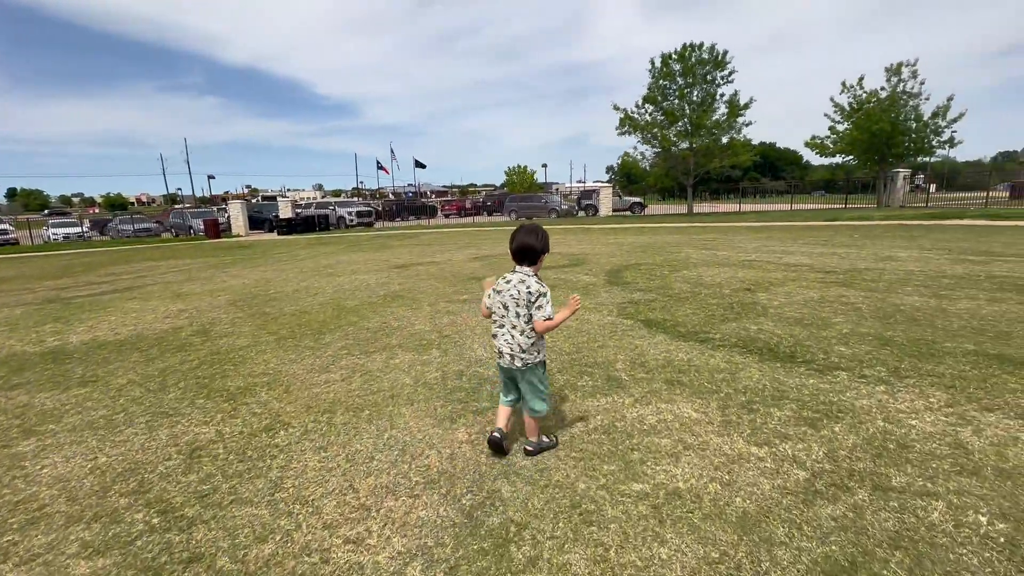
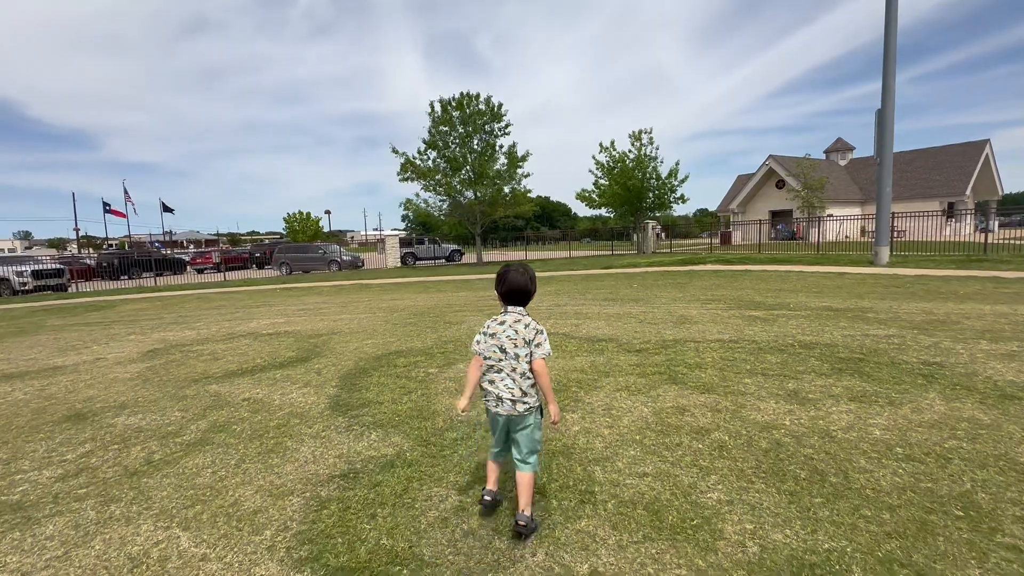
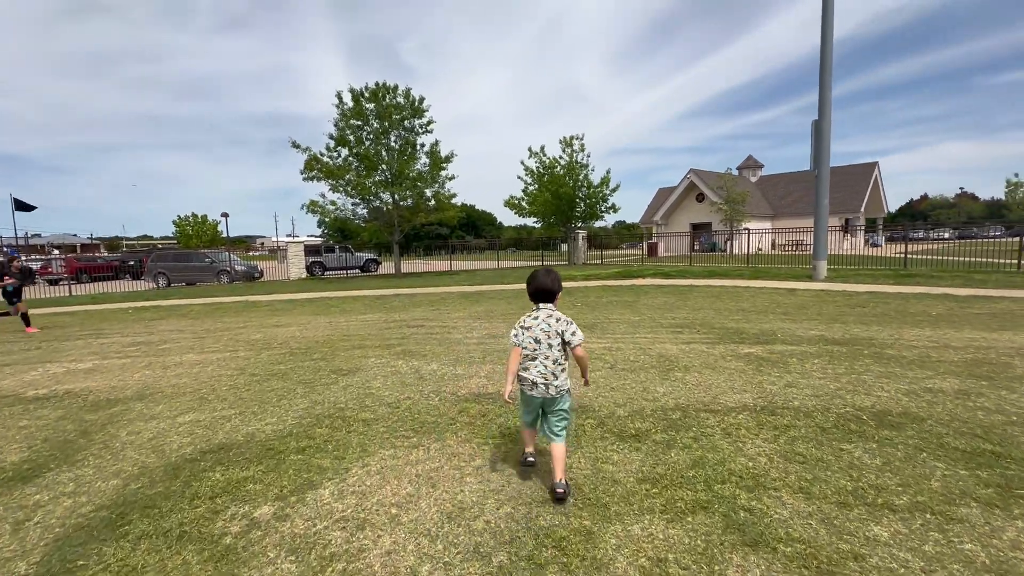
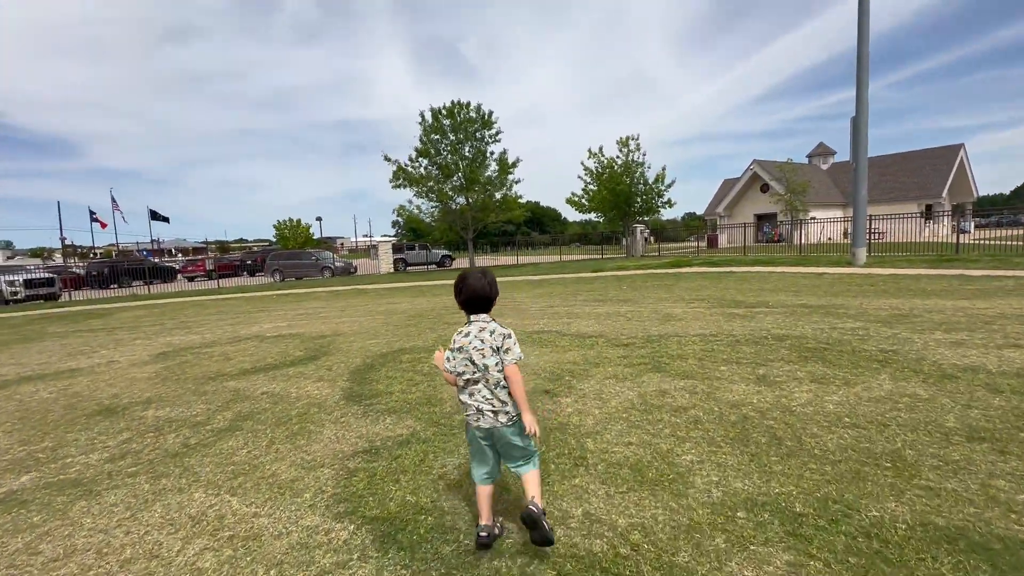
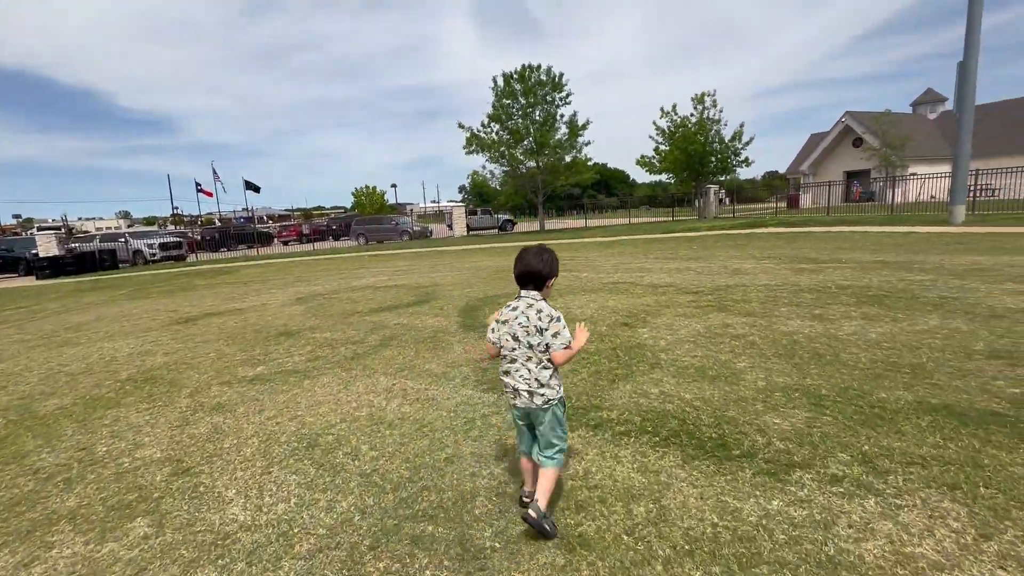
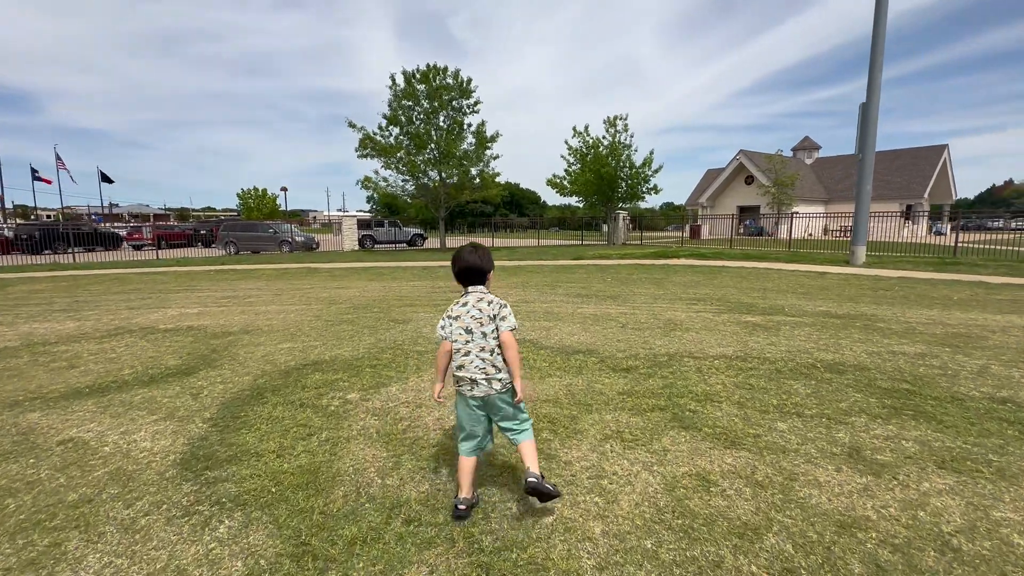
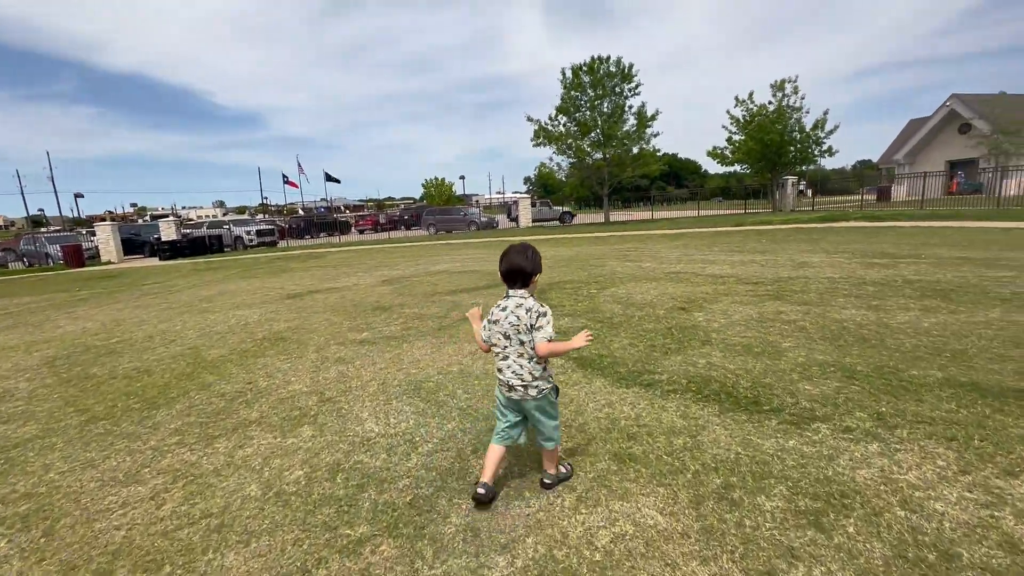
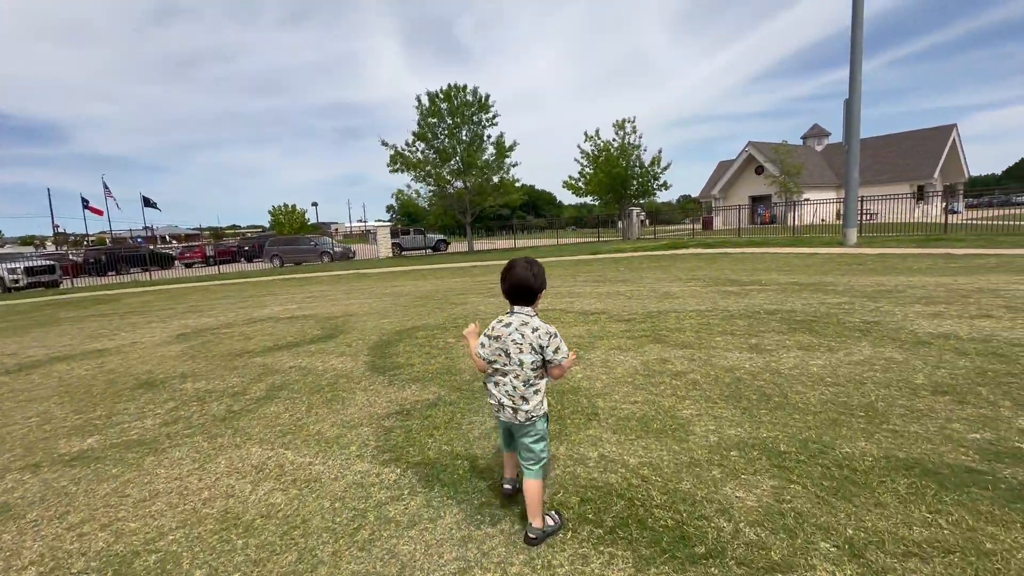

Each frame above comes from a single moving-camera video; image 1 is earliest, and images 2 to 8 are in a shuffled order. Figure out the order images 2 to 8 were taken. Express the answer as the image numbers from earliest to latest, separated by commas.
7, 5, 8, 4, 2, 6, 3
